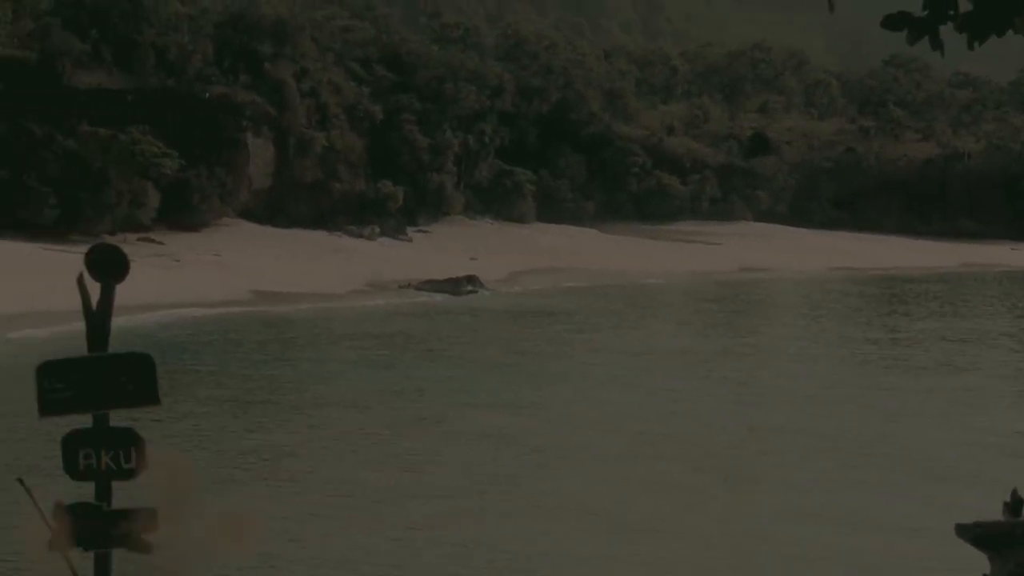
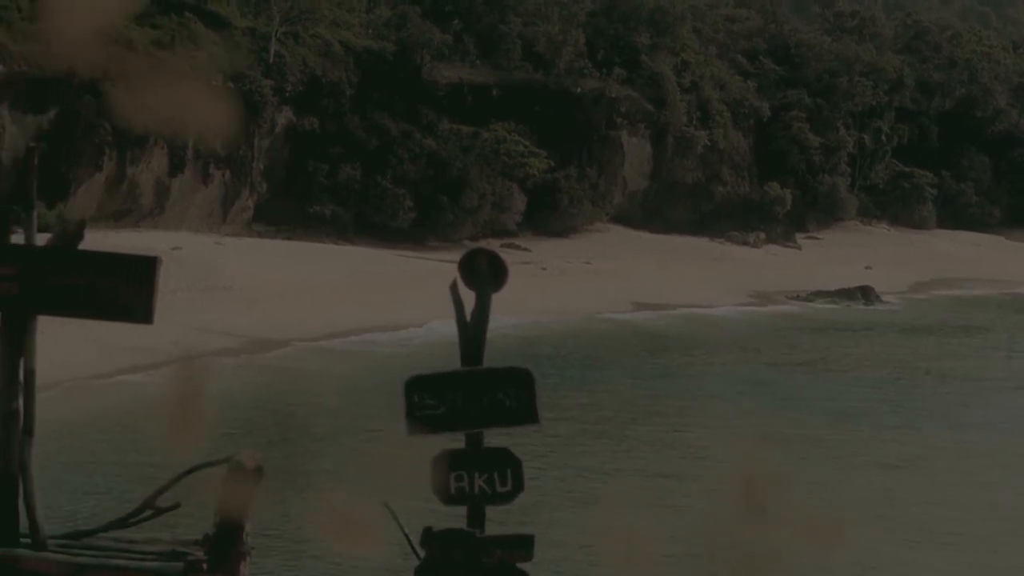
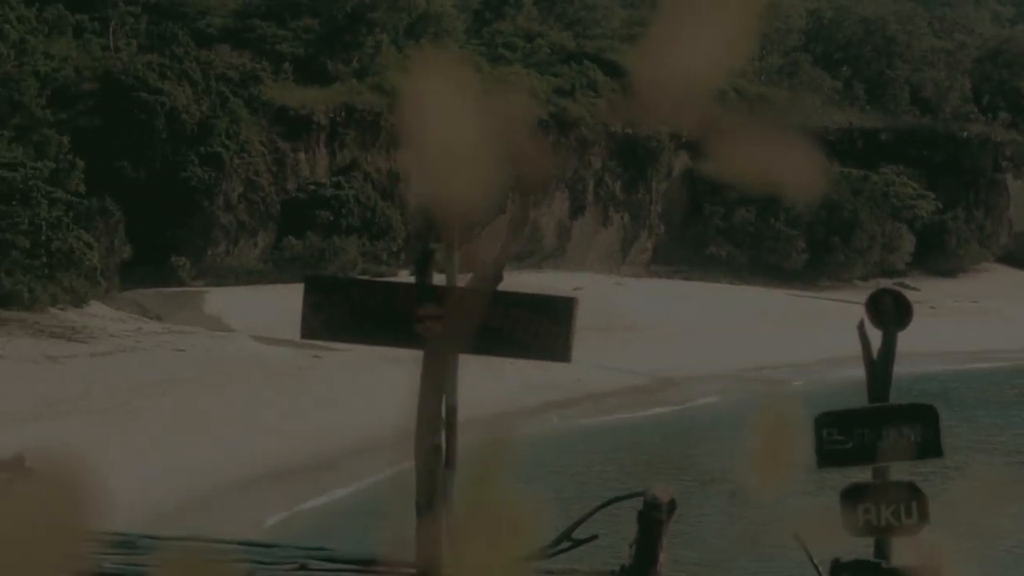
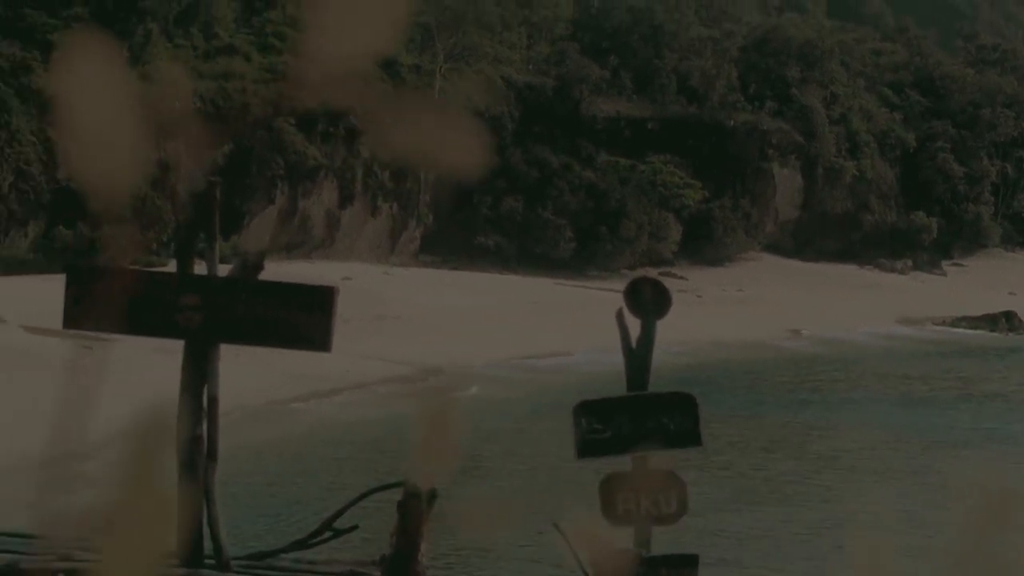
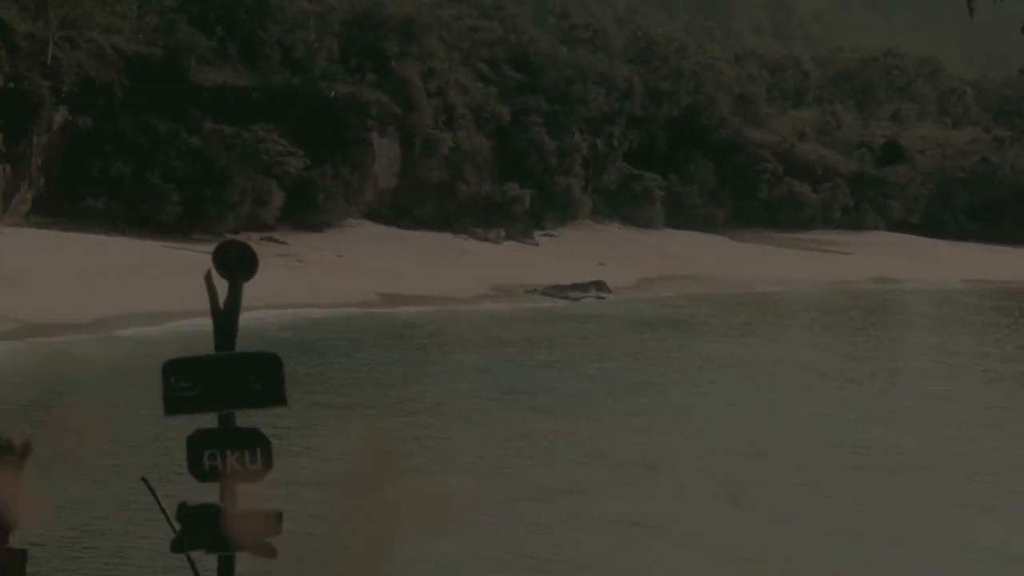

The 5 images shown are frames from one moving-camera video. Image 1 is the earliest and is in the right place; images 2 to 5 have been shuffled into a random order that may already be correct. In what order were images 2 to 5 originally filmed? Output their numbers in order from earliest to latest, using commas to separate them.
5, 2, 4, 3
